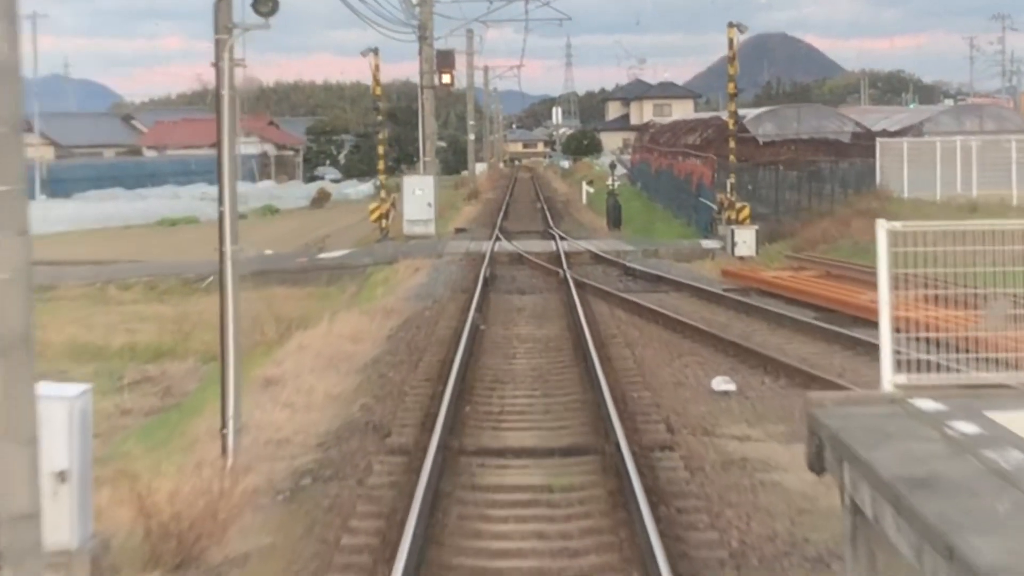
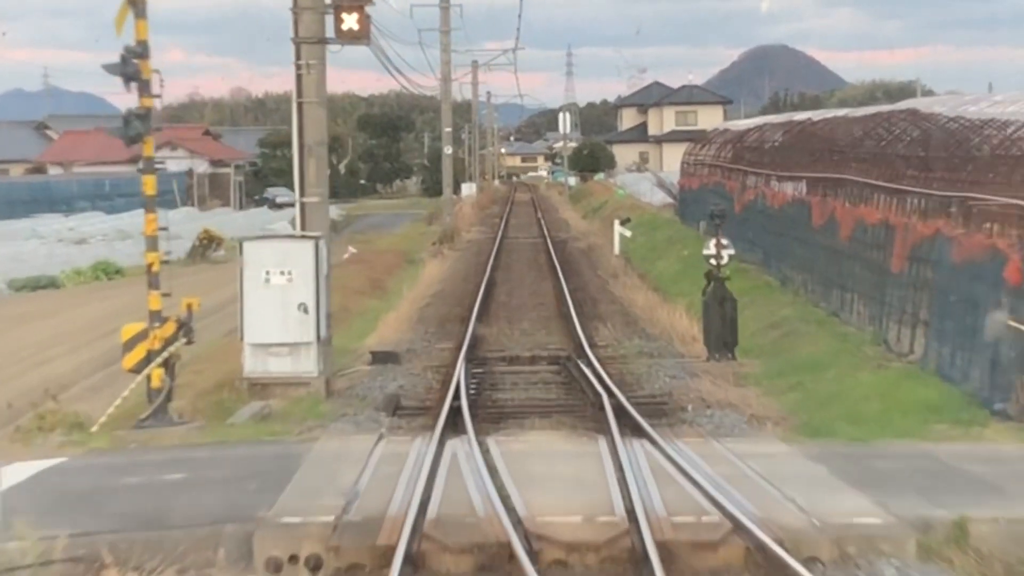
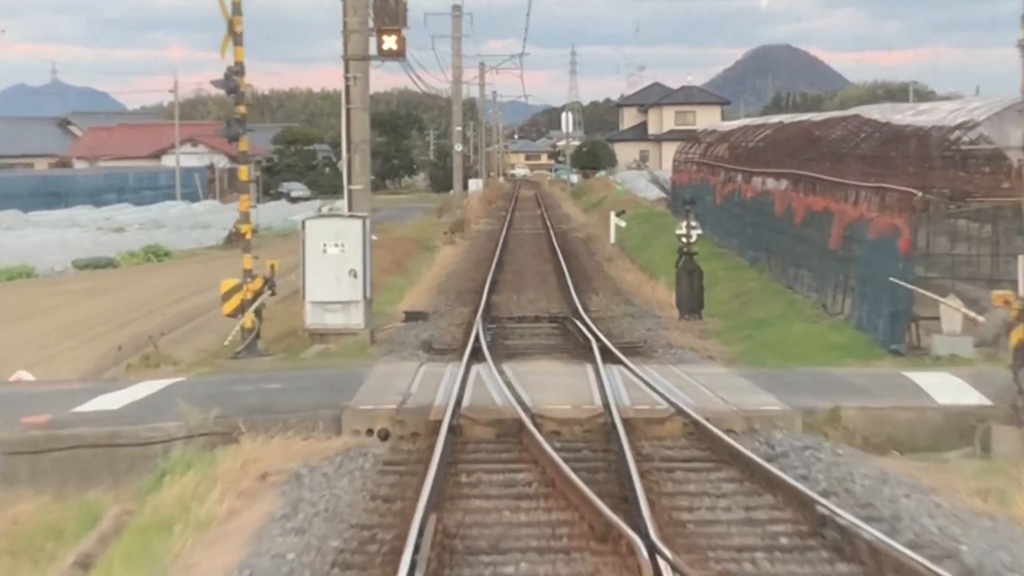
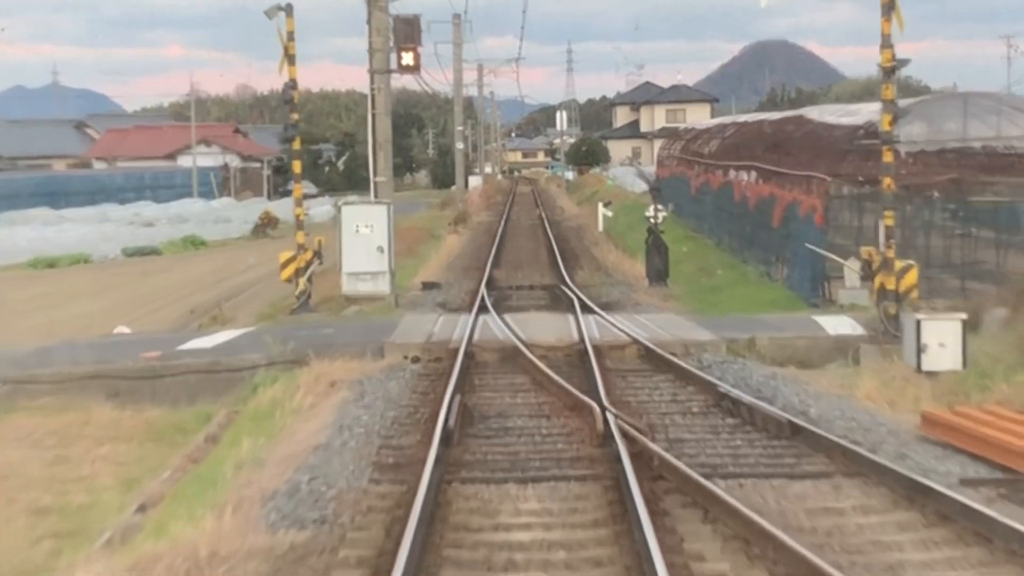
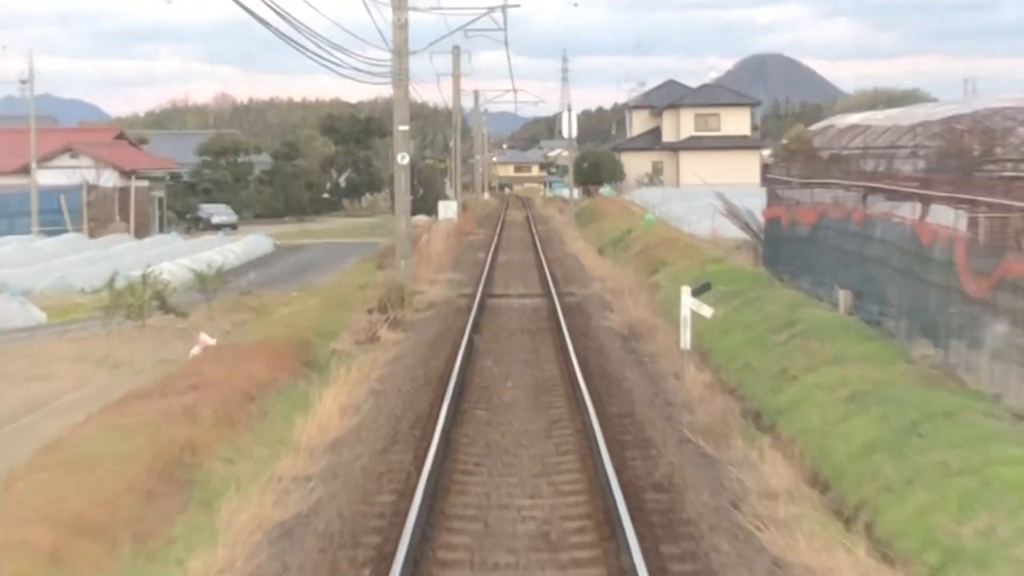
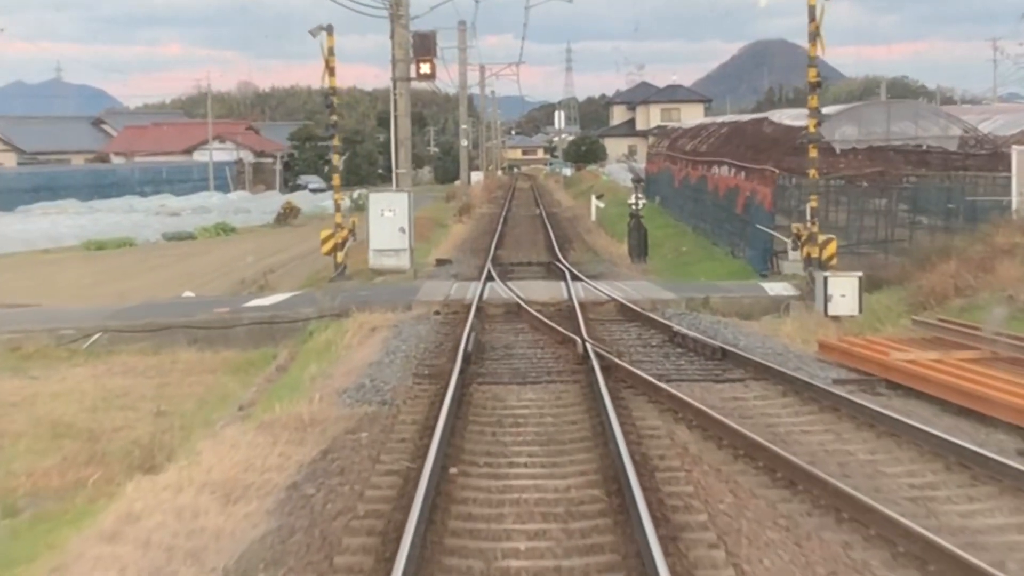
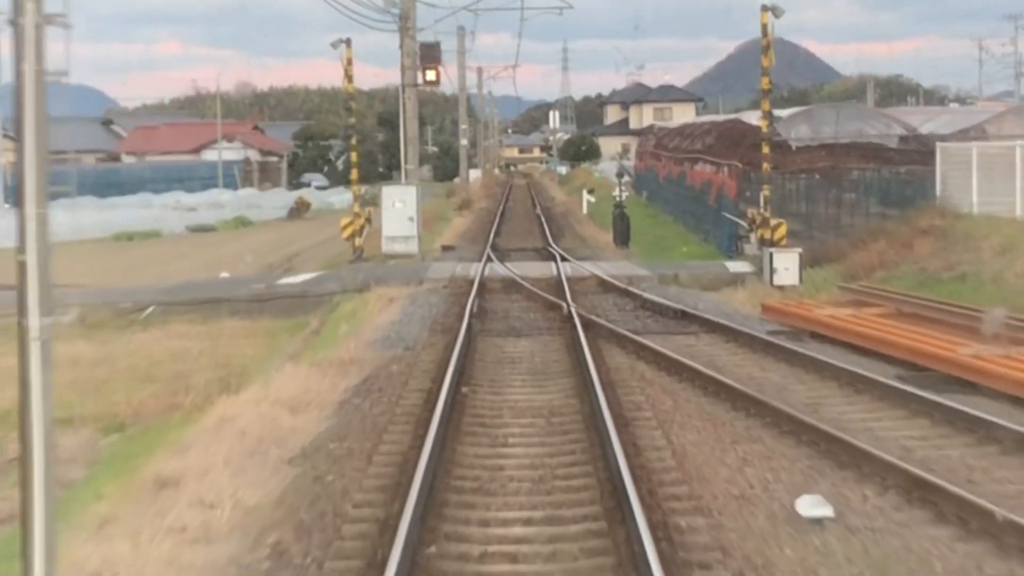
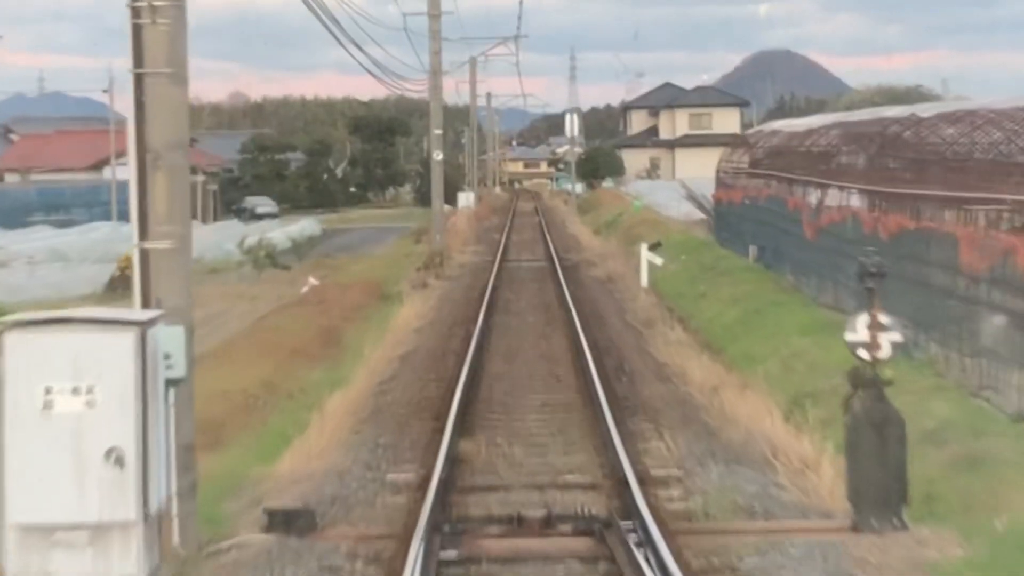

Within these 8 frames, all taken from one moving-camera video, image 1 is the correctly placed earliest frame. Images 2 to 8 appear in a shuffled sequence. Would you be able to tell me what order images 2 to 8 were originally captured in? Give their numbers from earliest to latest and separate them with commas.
7, 6, 4, 3, 2, 8, 5
